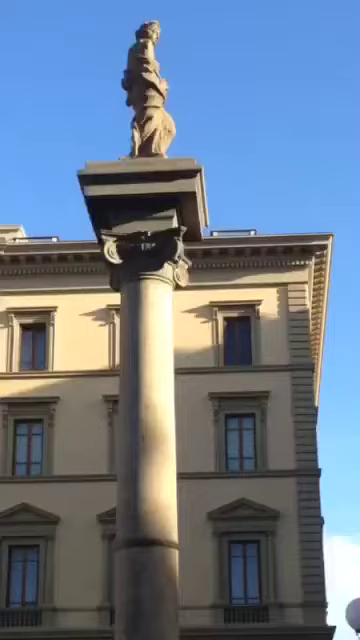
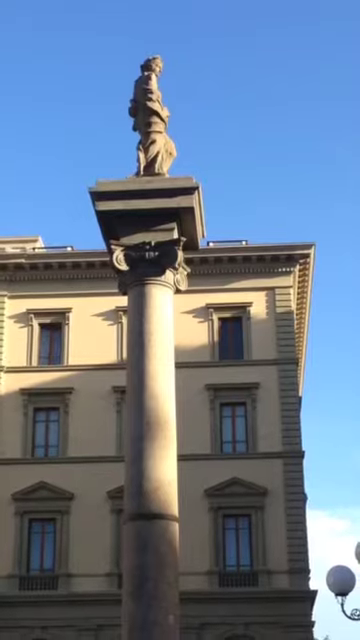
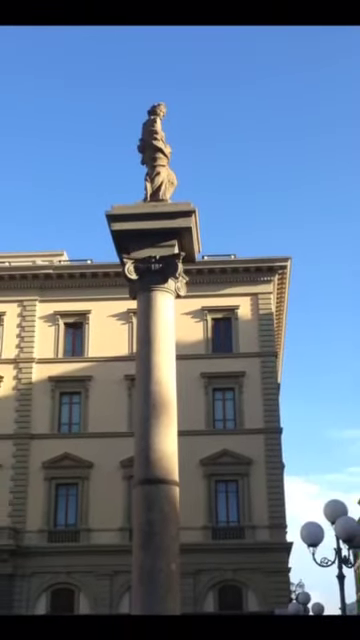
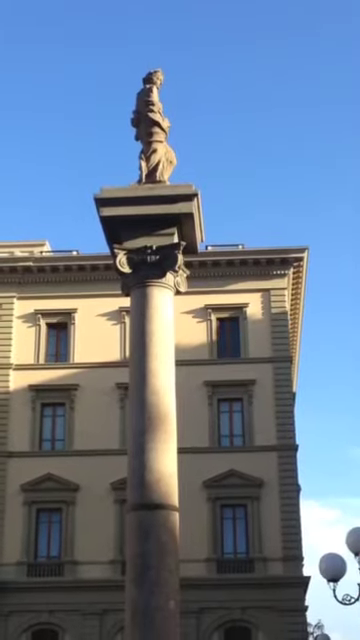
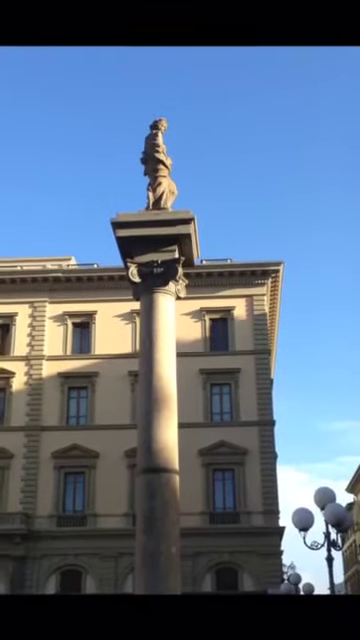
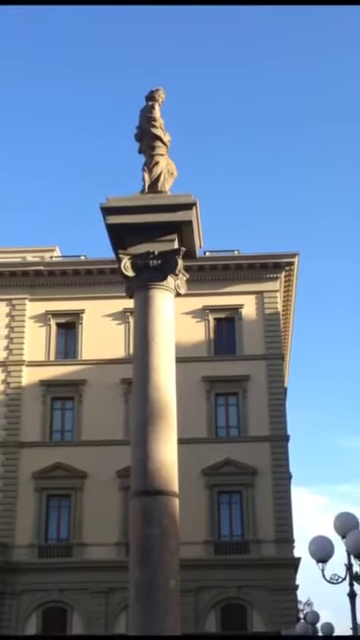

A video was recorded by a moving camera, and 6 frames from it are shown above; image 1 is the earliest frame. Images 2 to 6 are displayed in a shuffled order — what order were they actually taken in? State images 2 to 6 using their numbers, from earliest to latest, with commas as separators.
2, 4, 6, 3, 5
